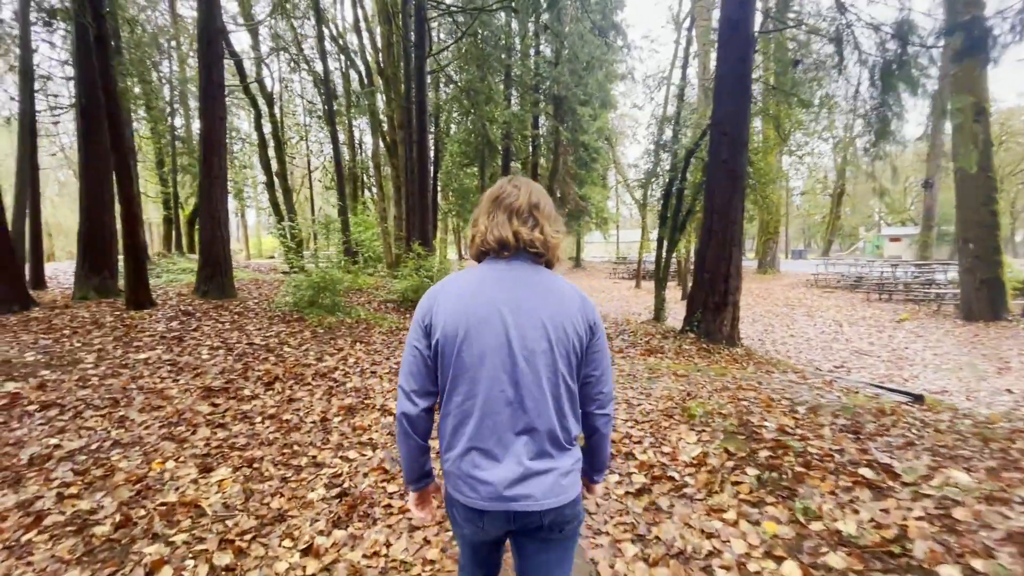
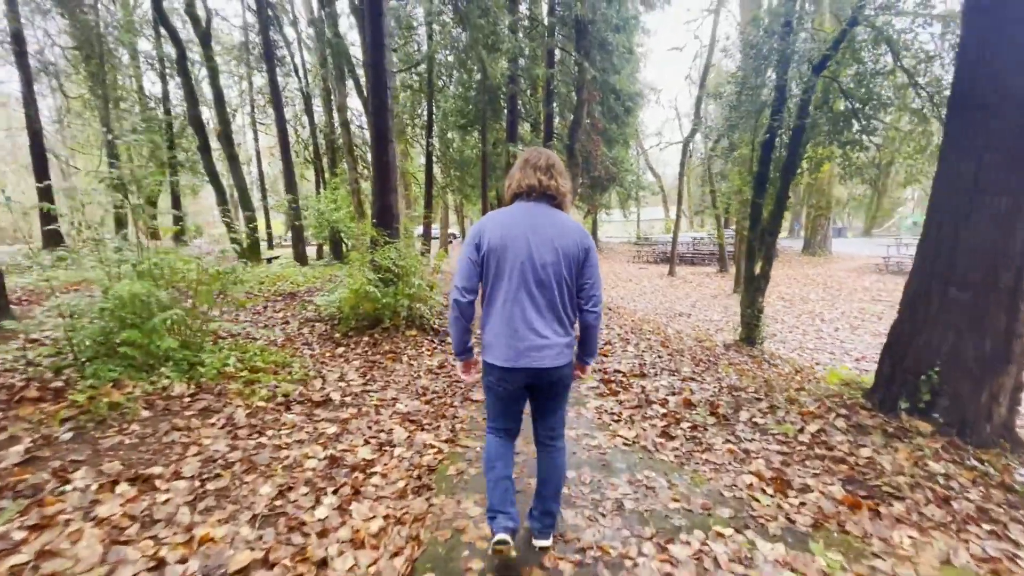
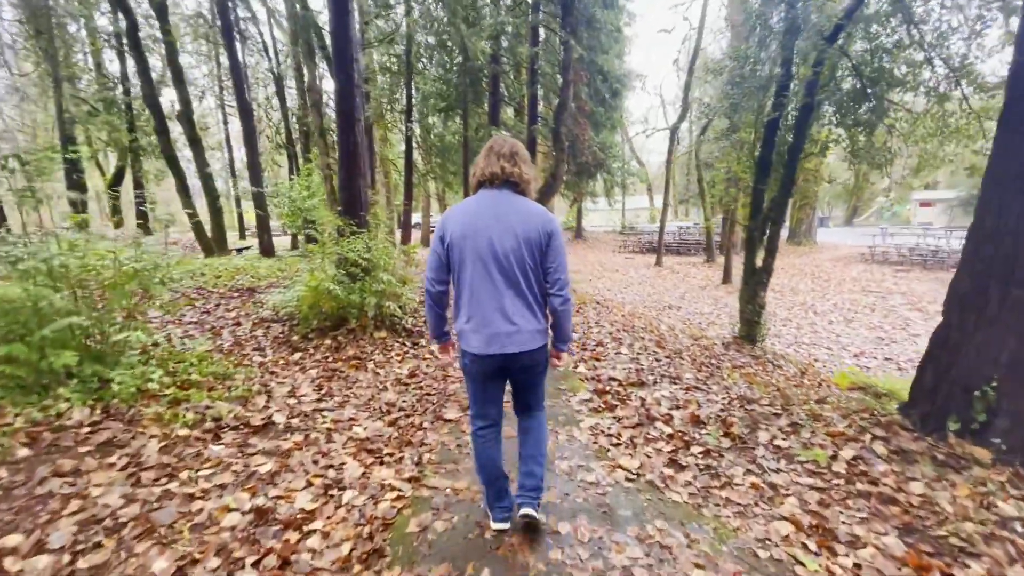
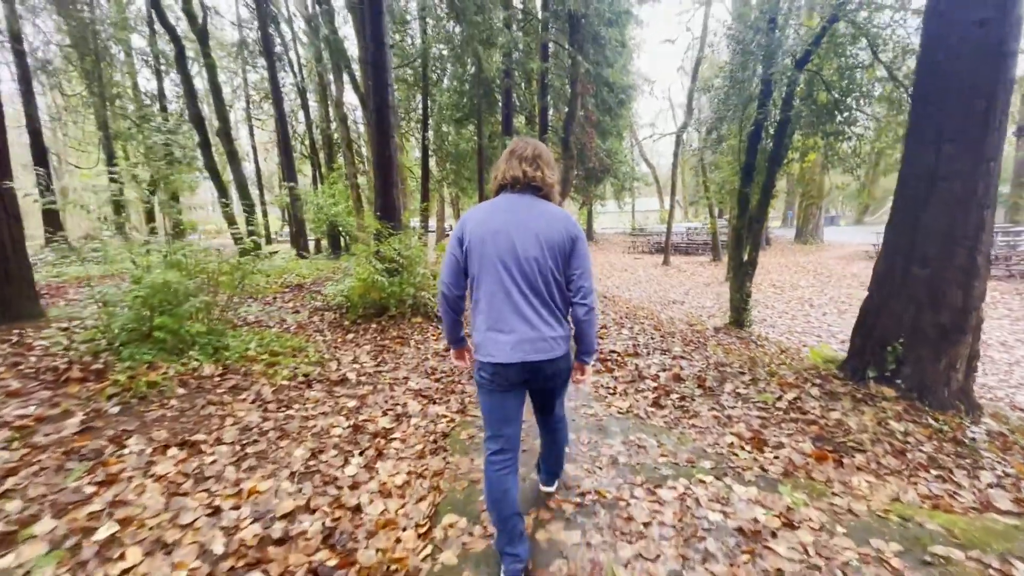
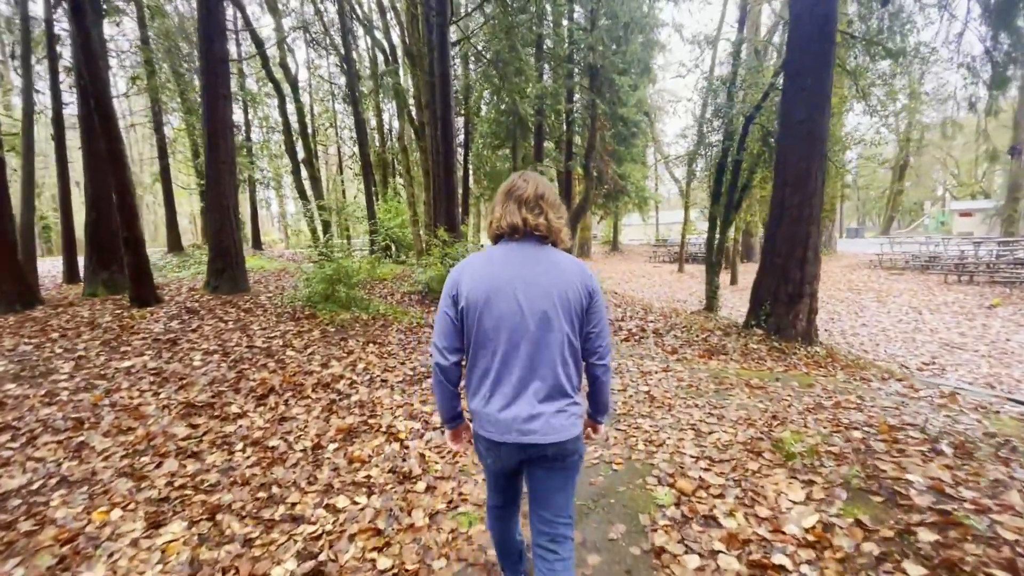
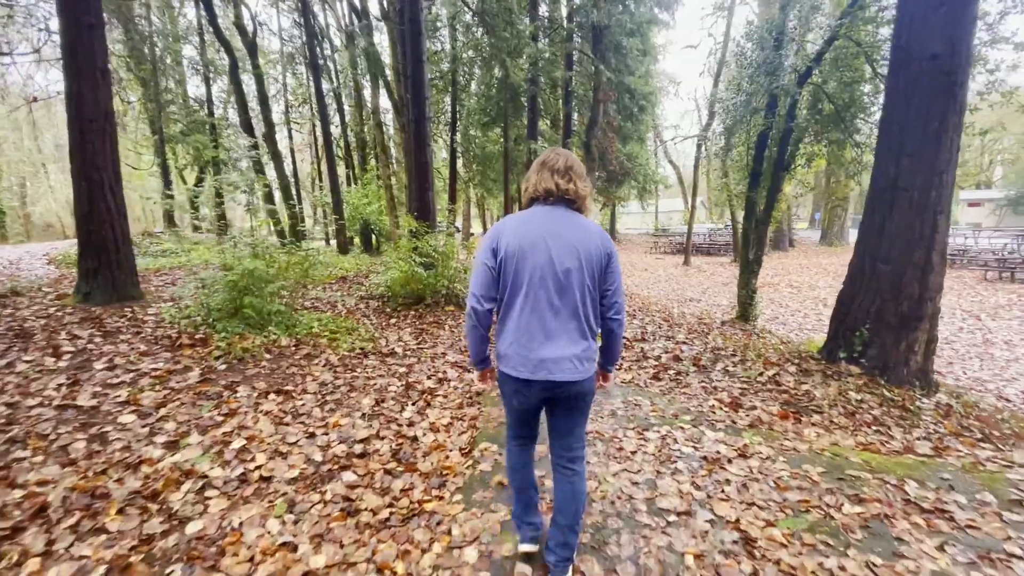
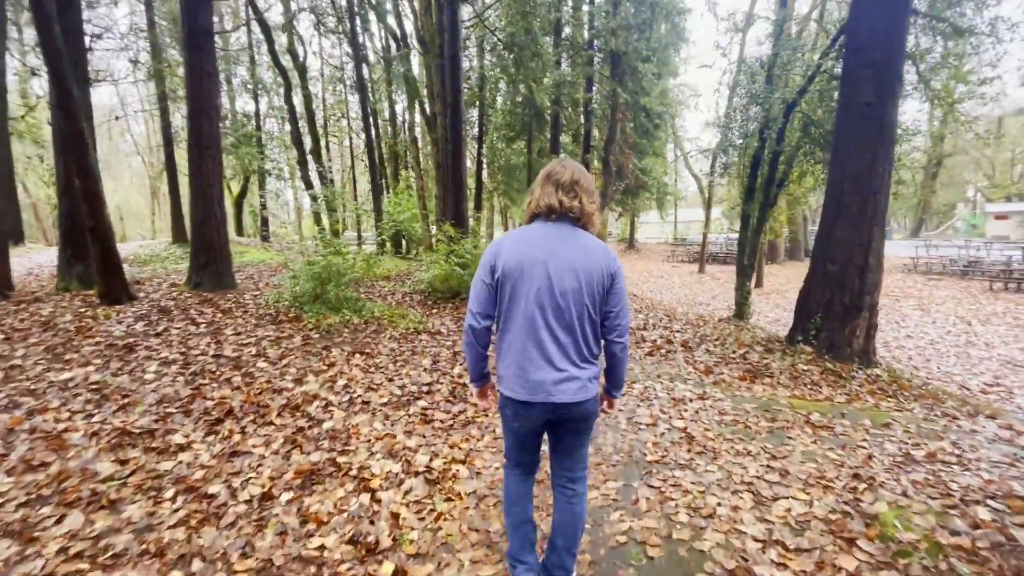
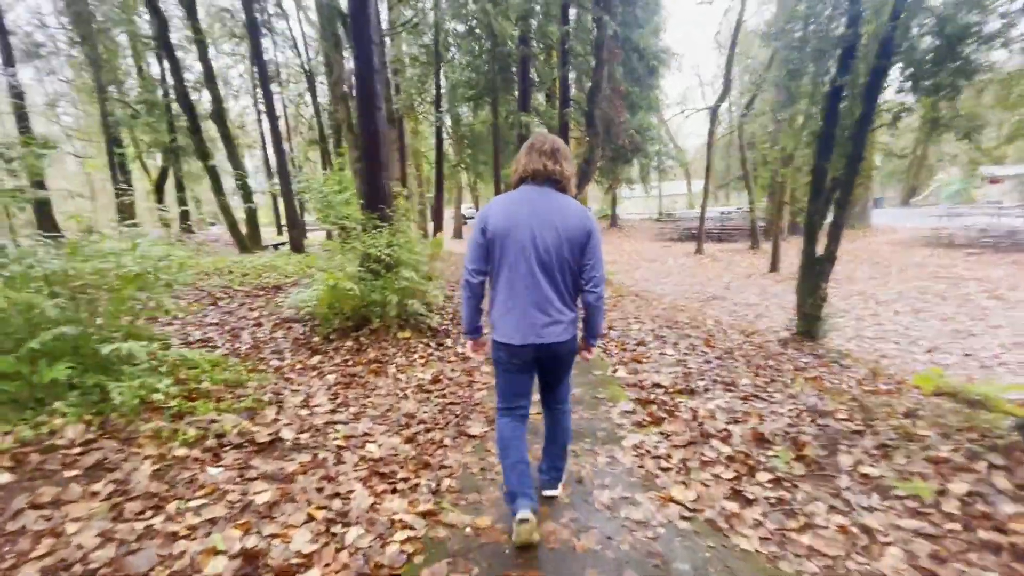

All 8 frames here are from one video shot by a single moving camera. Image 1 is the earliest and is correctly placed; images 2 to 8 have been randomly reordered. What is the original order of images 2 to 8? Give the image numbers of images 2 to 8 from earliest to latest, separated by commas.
5, 7, 6, 4, 2, 3, 8
